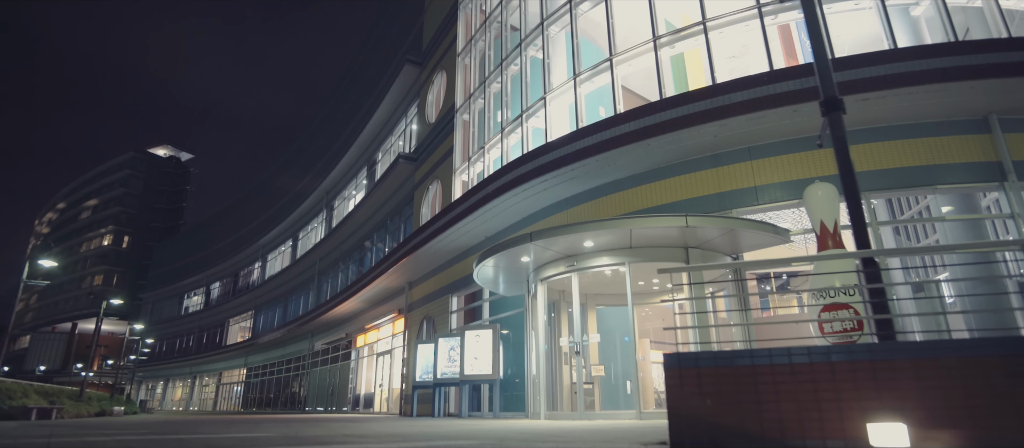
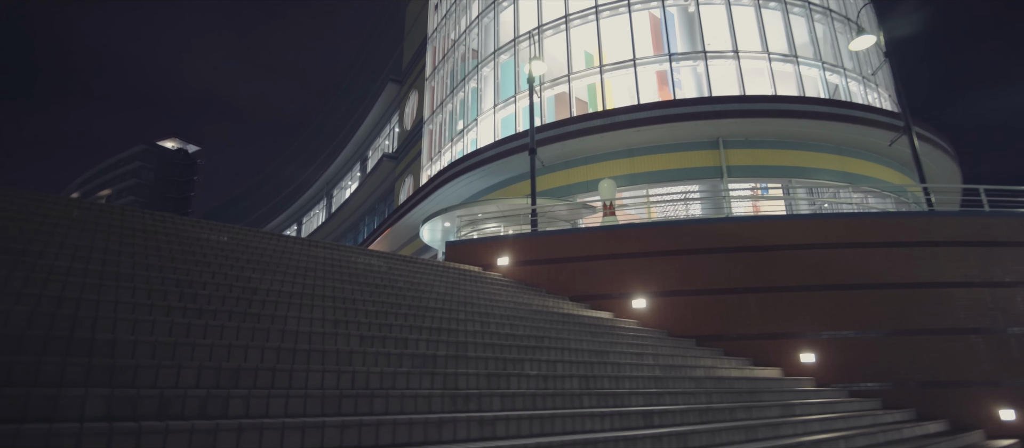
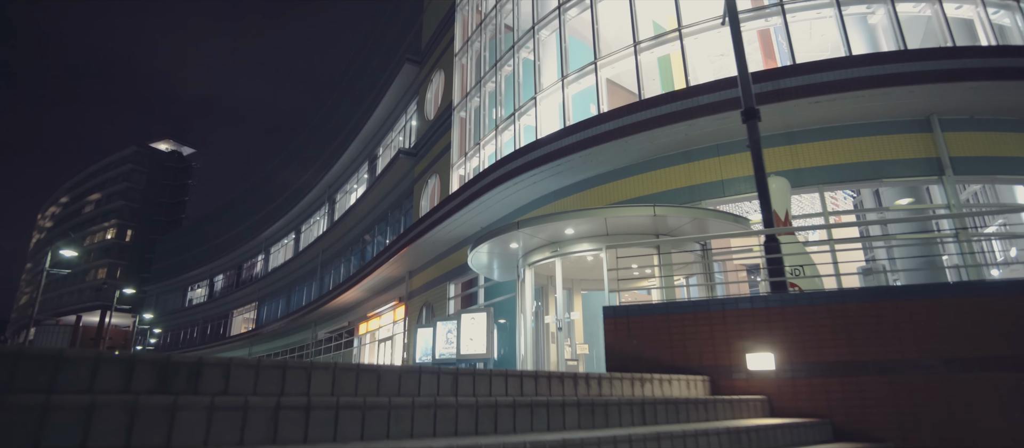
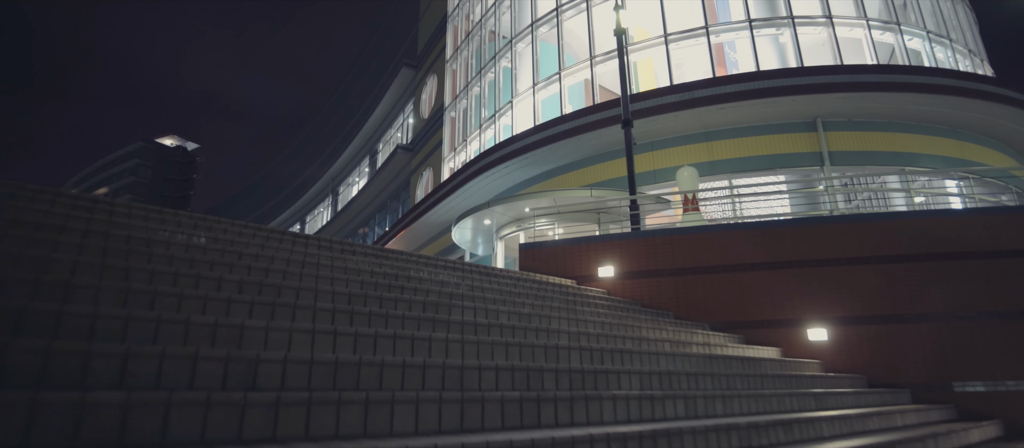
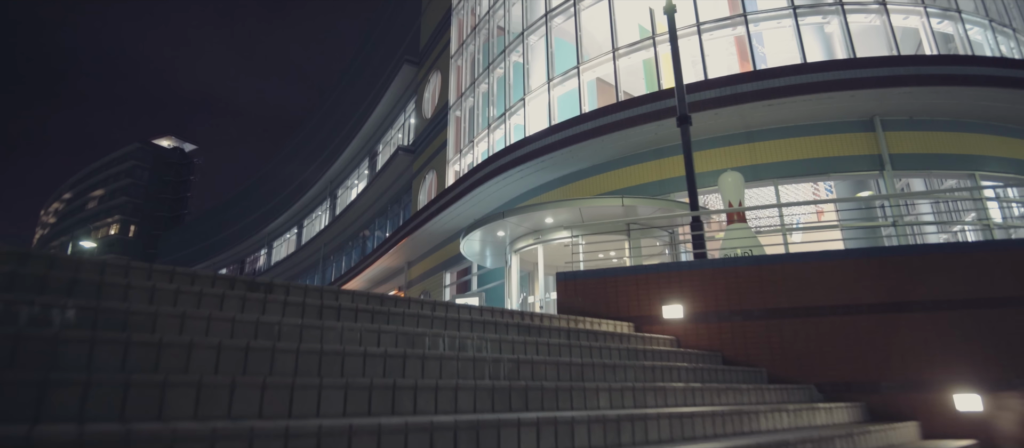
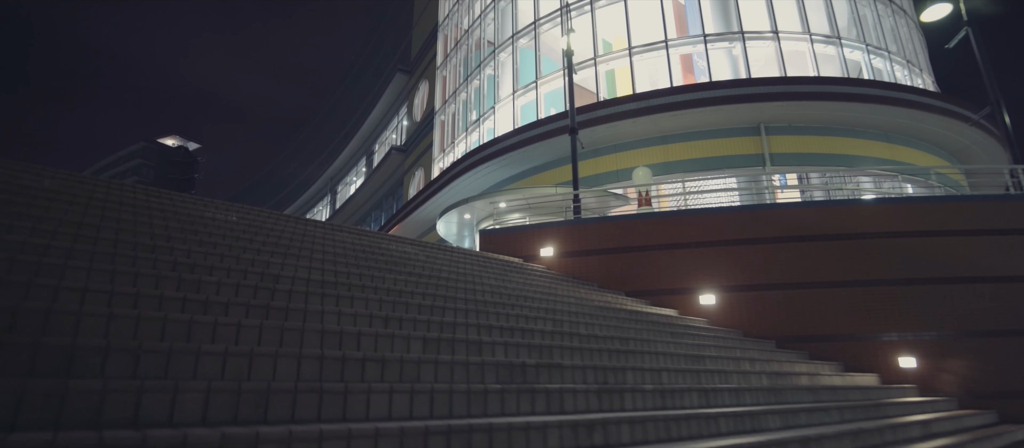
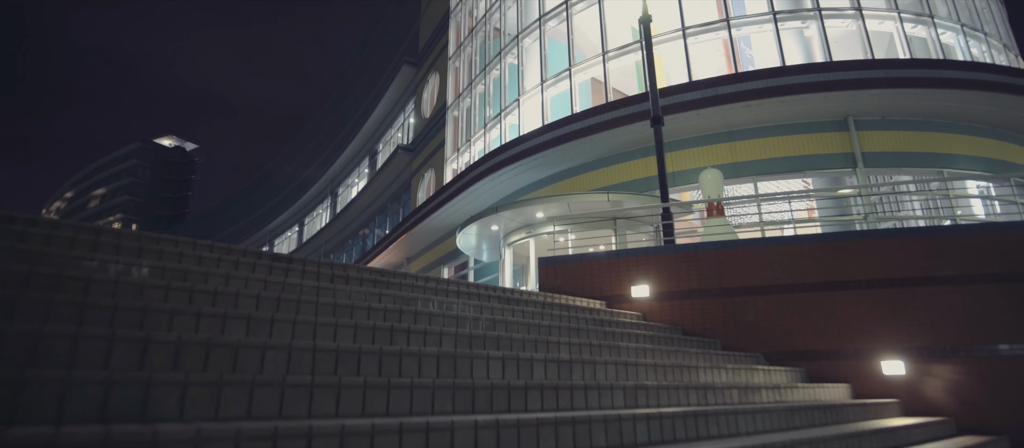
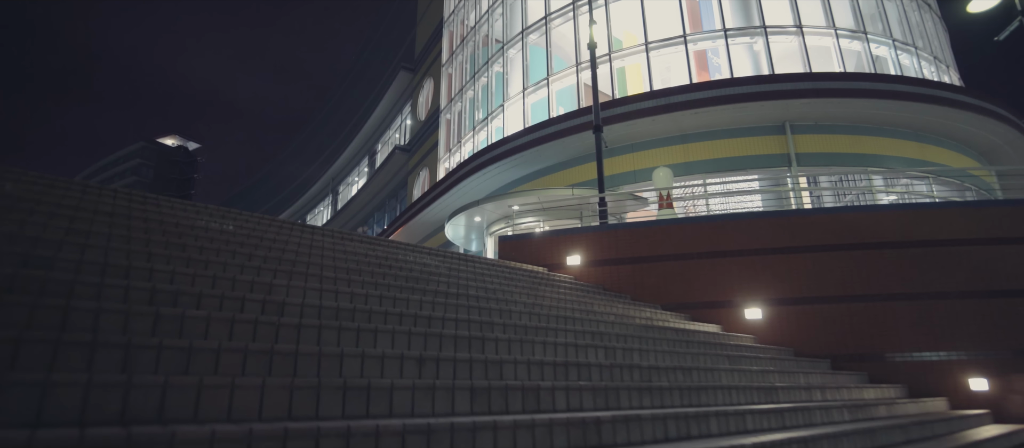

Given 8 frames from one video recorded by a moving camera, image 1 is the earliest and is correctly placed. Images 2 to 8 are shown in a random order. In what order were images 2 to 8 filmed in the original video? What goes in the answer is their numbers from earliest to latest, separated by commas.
3, 5, 7, 4, 8, 6, 2
